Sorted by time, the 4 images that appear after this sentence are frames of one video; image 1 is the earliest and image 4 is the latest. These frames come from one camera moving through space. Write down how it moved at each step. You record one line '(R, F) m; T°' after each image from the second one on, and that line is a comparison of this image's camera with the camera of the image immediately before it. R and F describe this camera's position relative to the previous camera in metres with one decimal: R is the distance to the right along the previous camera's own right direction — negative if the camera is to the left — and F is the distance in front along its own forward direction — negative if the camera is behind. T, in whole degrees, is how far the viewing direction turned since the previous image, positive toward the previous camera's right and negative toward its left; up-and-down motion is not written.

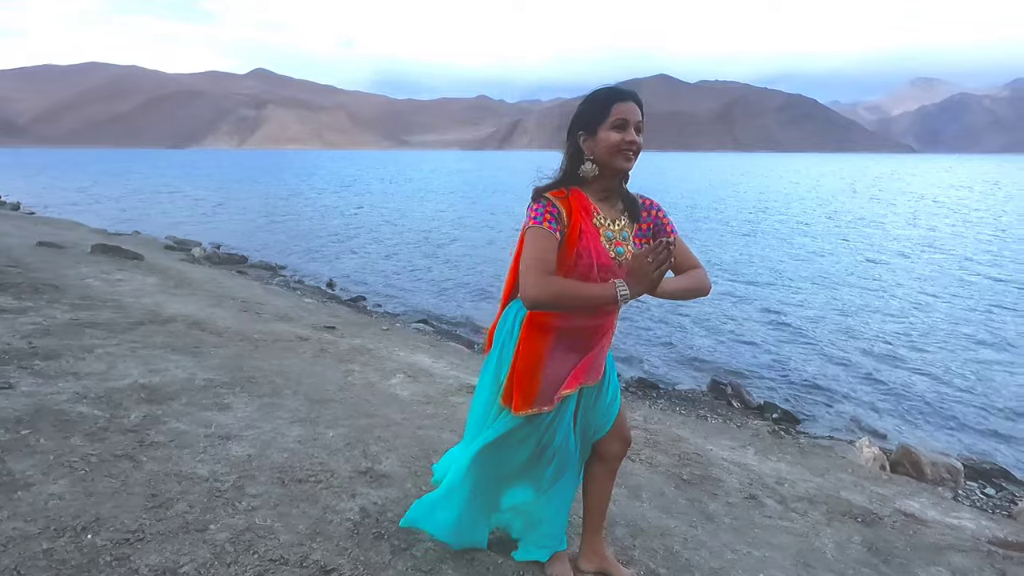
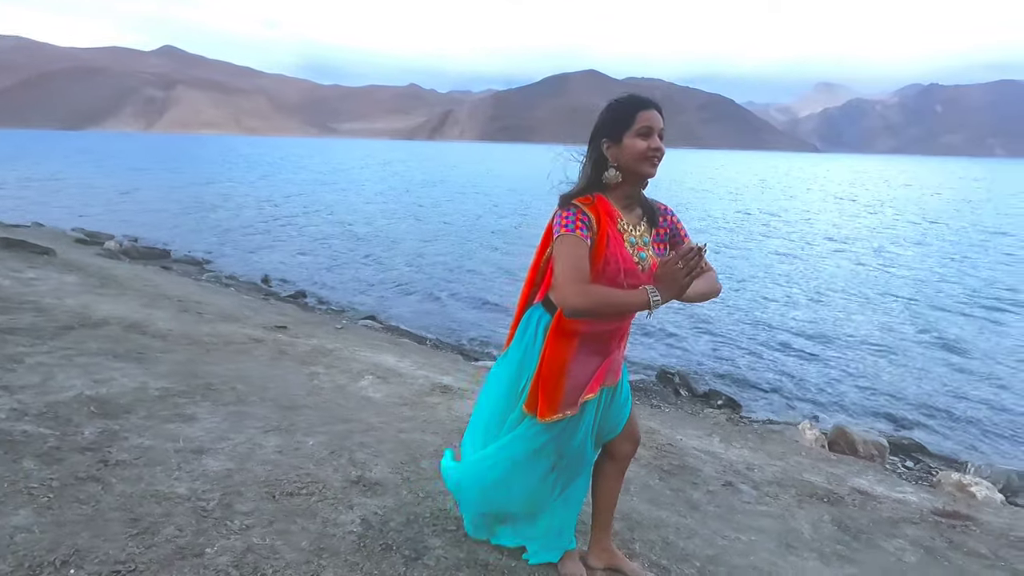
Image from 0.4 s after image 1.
(-0.4, +0.1) m; +7°
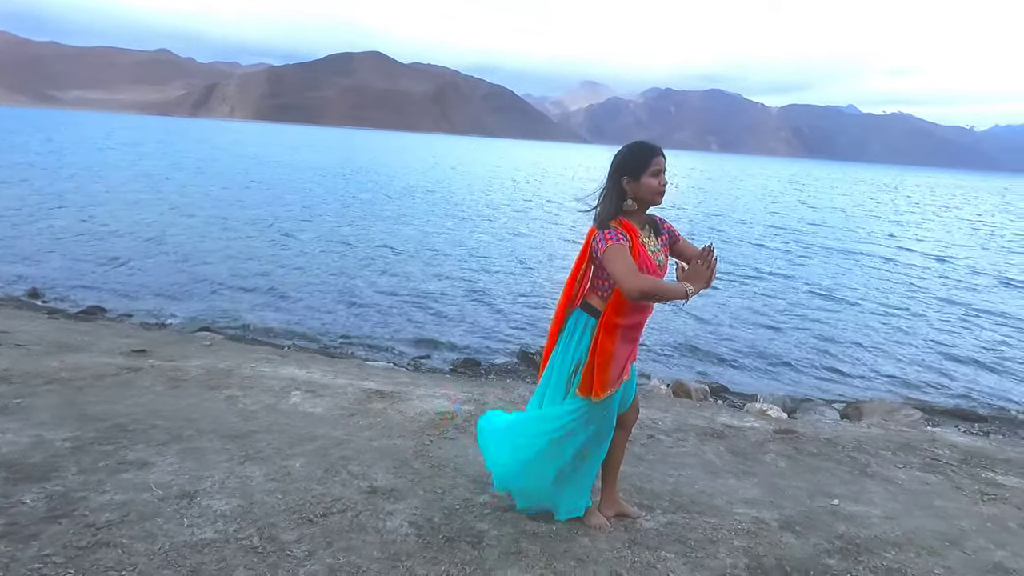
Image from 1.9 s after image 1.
(-1.2, -0.1) m; +21°
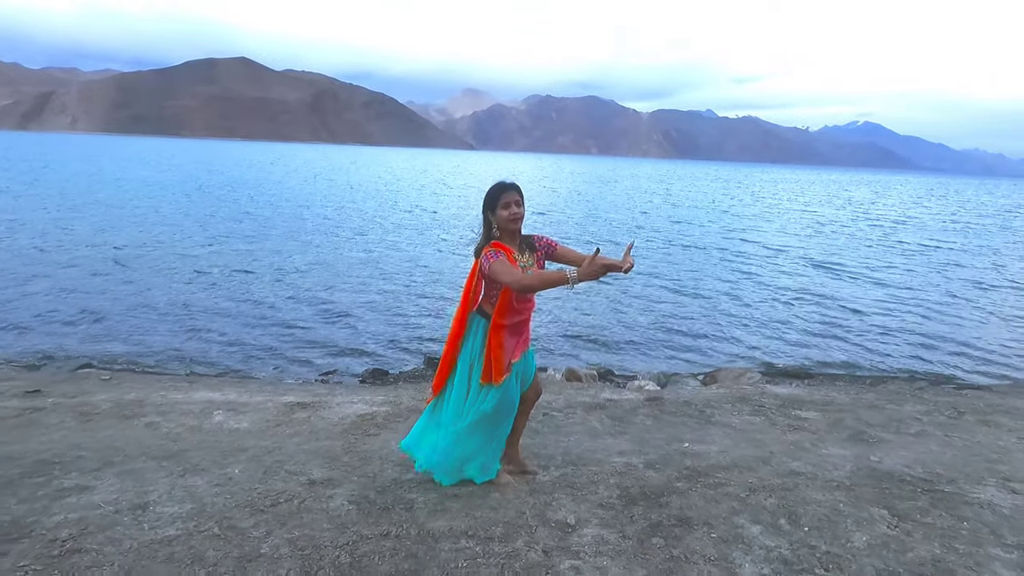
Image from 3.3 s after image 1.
(-0.2, -0.7) m; +11°
